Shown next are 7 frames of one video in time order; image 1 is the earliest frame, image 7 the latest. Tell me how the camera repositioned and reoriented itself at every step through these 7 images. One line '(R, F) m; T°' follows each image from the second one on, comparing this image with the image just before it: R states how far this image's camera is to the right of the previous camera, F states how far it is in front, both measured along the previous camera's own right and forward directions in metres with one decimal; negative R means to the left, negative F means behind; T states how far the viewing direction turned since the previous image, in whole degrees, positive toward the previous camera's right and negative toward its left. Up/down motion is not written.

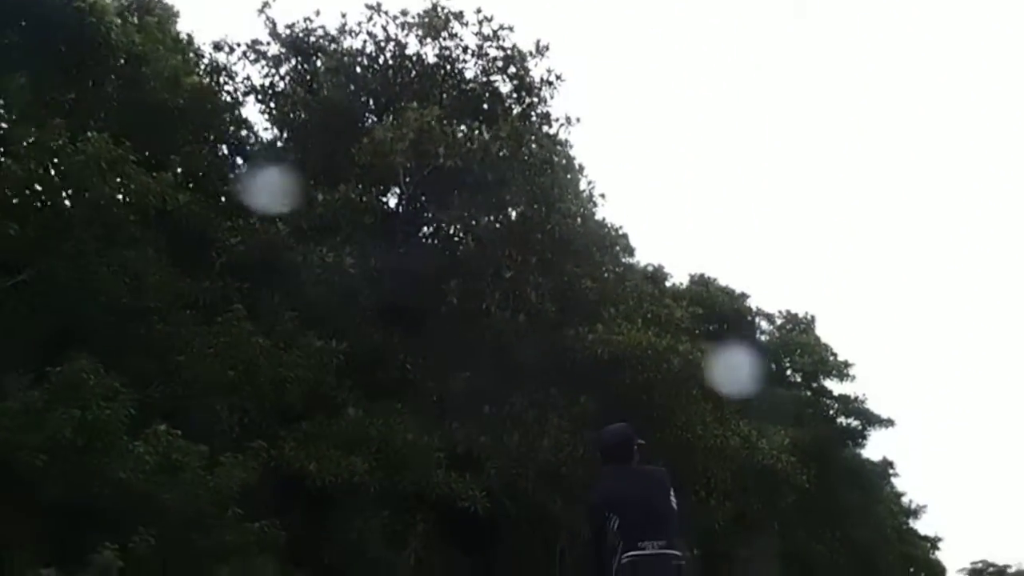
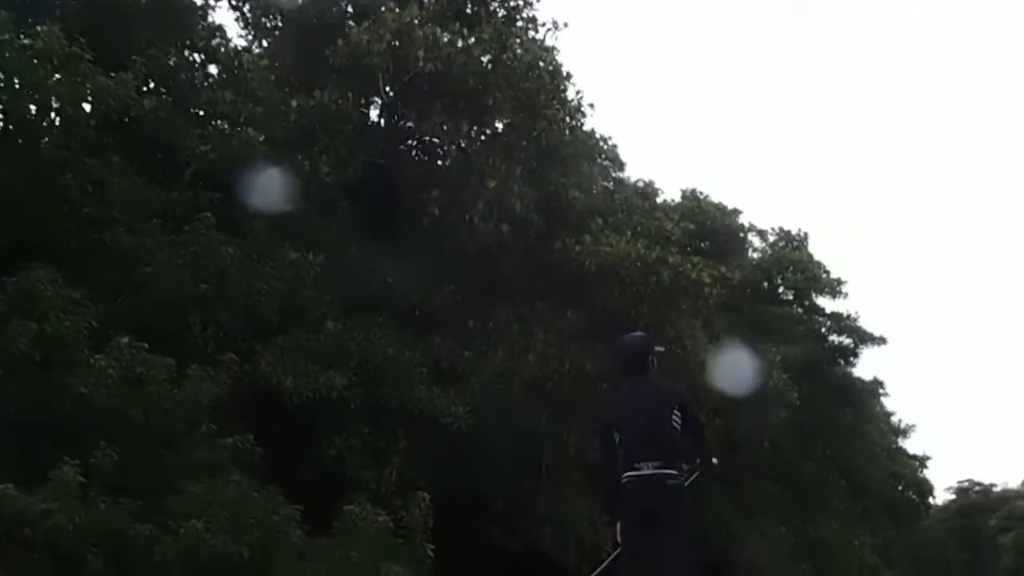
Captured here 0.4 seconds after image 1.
(+0.1, +0.4) m; 0°
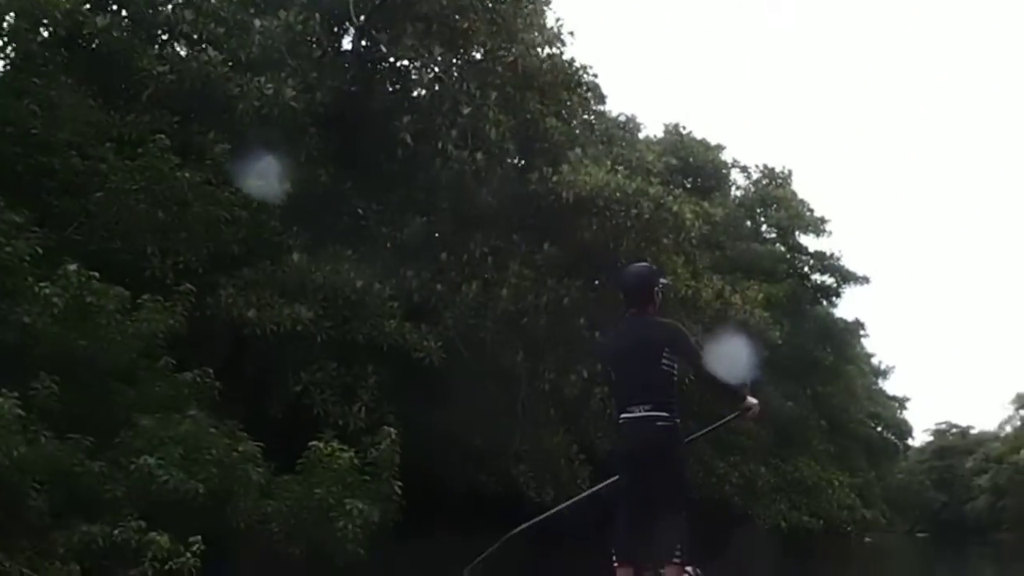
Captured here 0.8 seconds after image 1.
(+0.1, +0.4) m; +1°
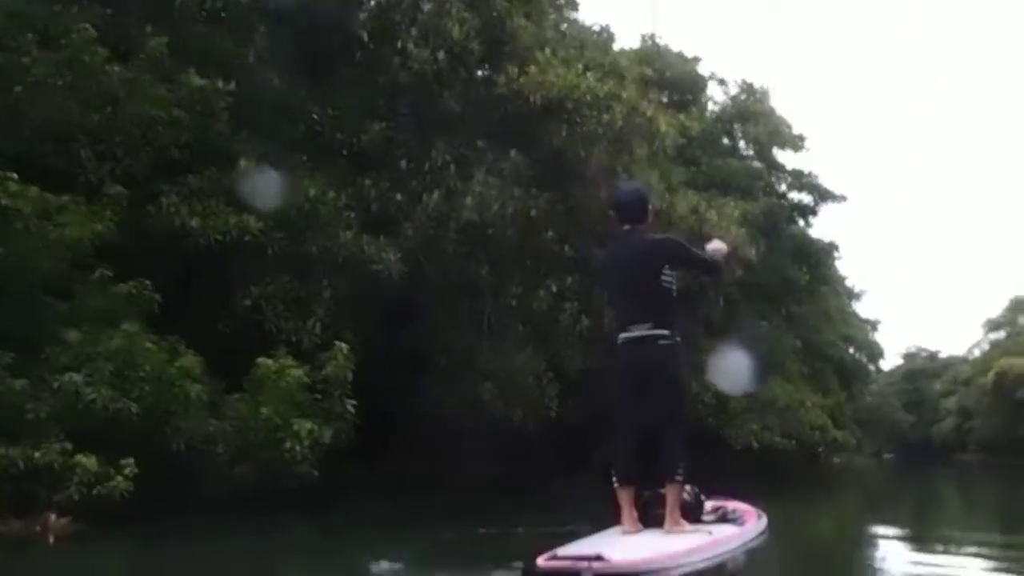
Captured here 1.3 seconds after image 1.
(+0.1, +0.5) m; +1°
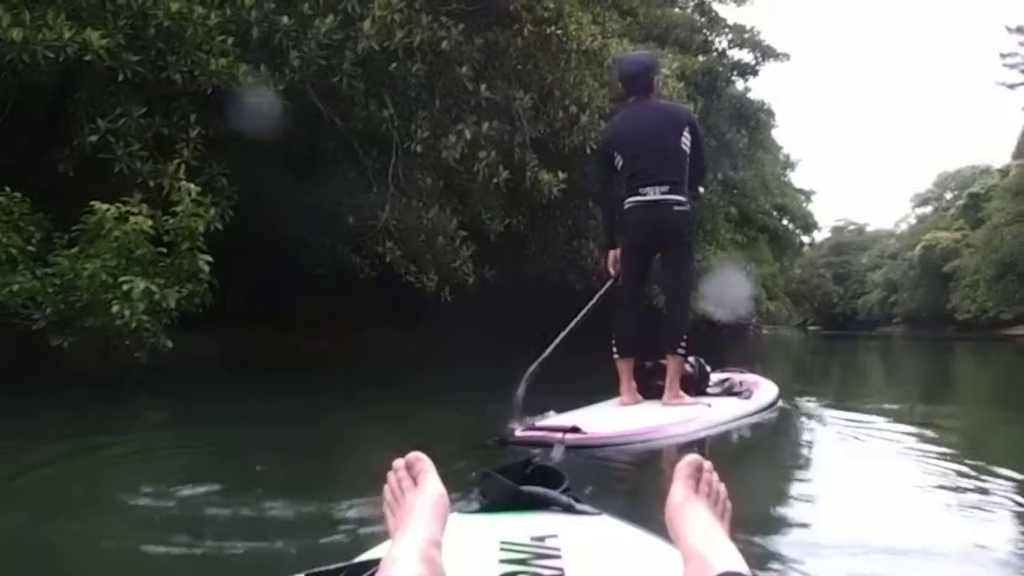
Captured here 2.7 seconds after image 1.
(+0.2, +1.2) m; +3°
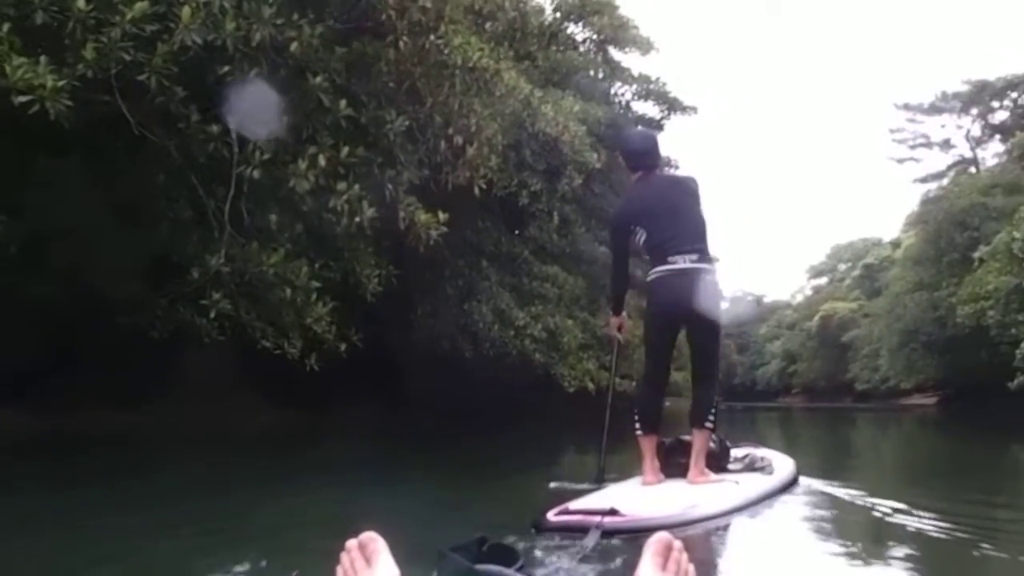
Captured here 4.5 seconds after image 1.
(+0.2, +1.8) m; +5°
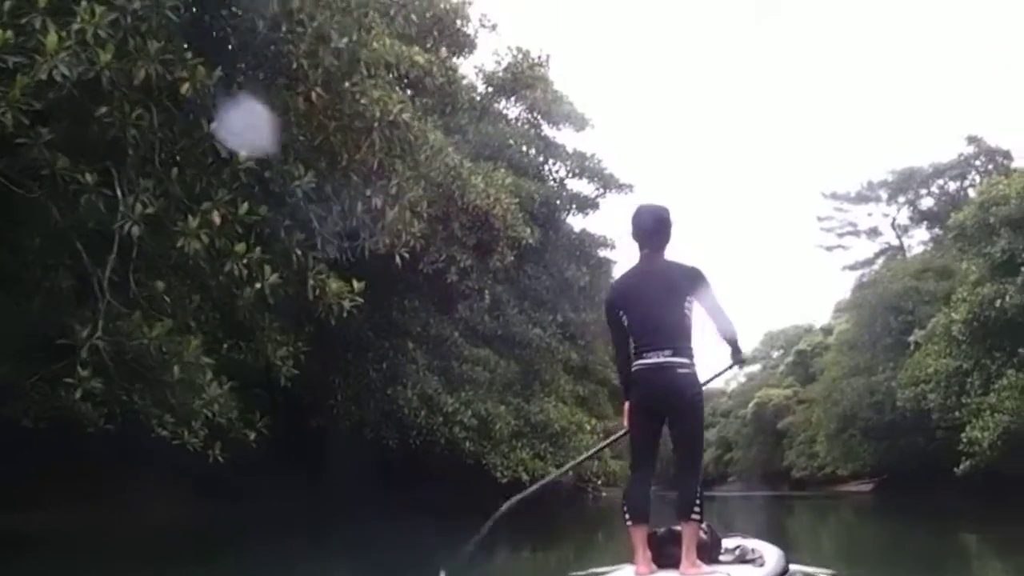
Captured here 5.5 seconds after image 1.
(+0.1, +0.9) m; +3°
